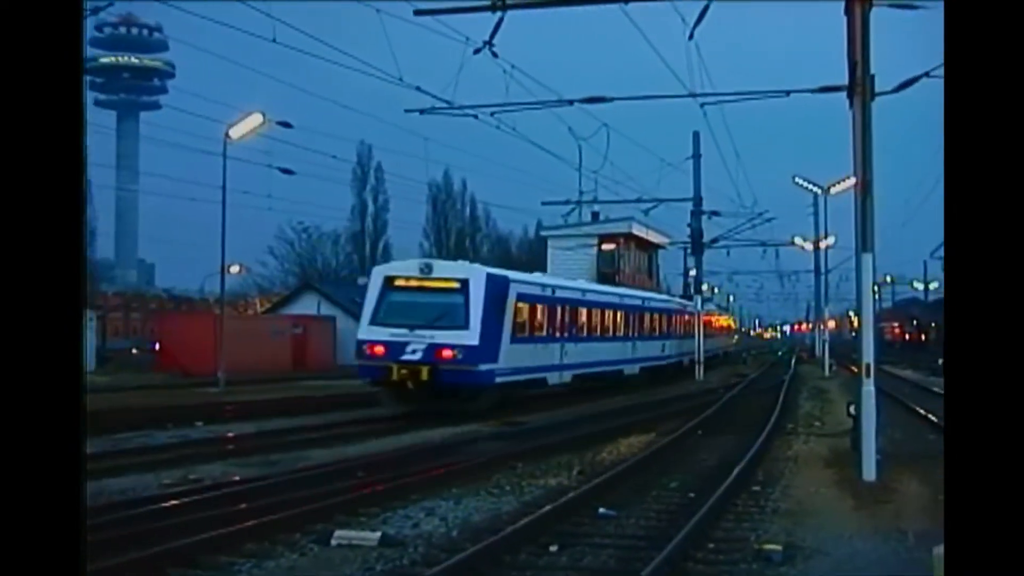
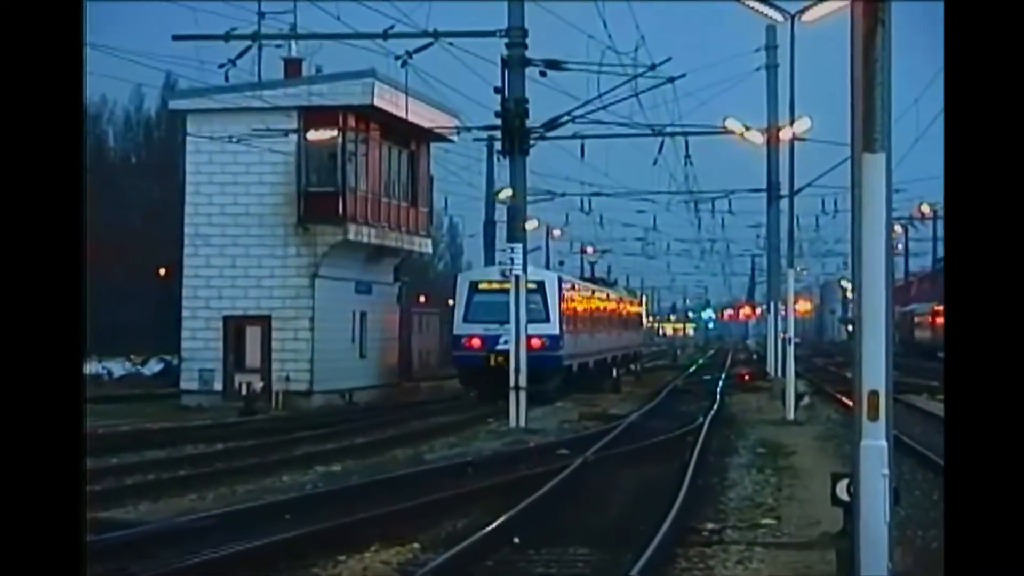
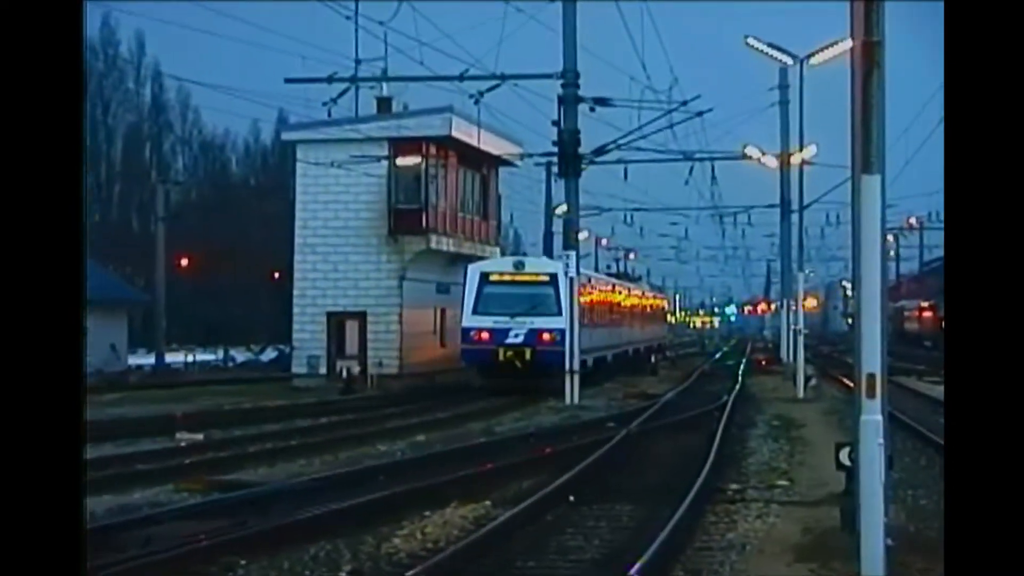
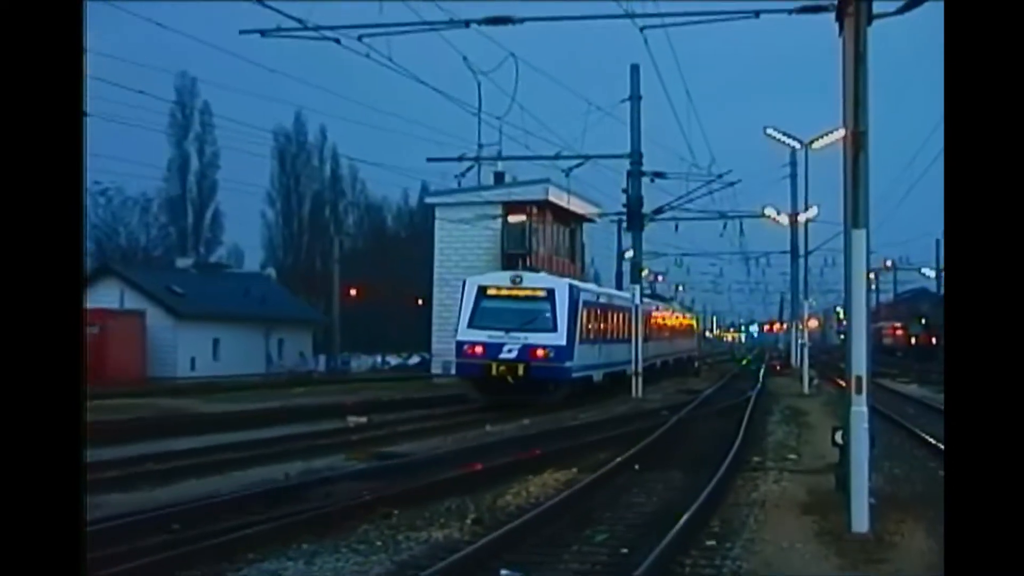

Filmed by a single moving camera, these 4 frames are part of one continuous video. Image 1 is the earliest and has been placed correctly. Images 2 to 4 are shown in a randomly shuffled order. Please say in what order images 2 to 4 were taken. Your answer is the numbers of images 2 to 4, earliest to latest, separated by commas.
4, 3, 2
